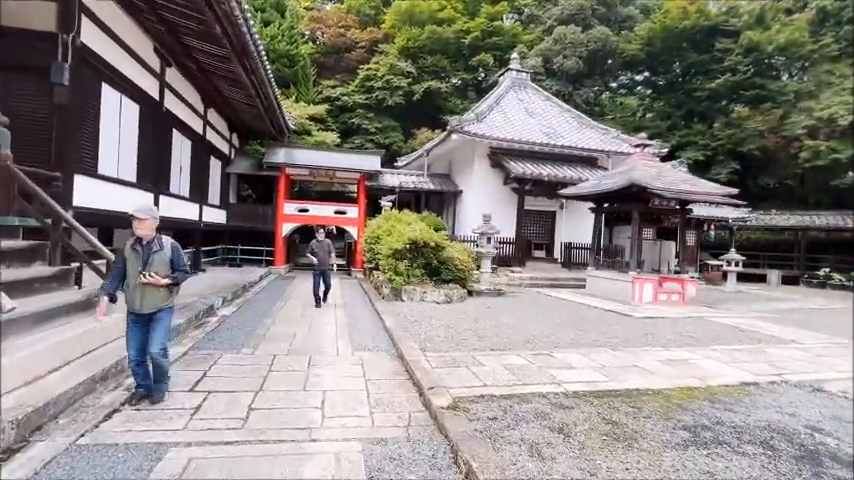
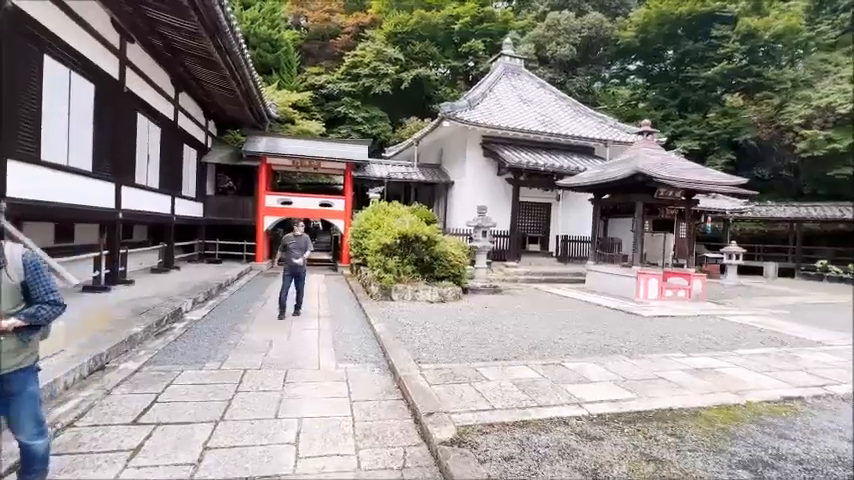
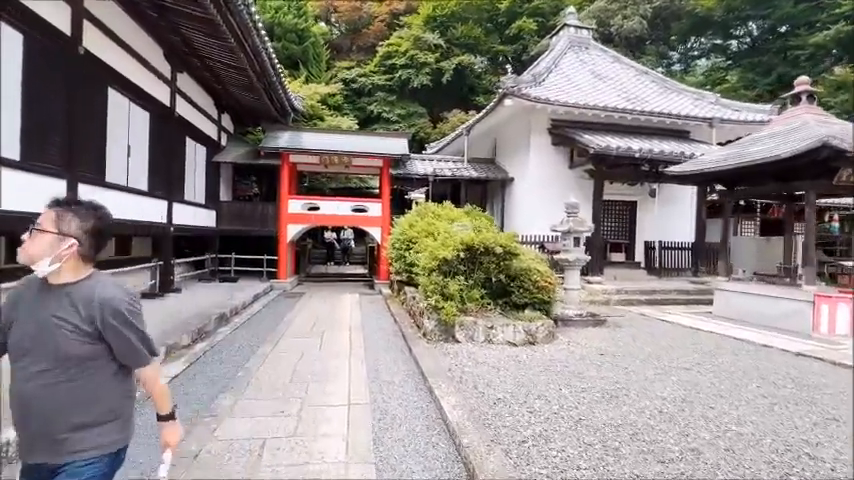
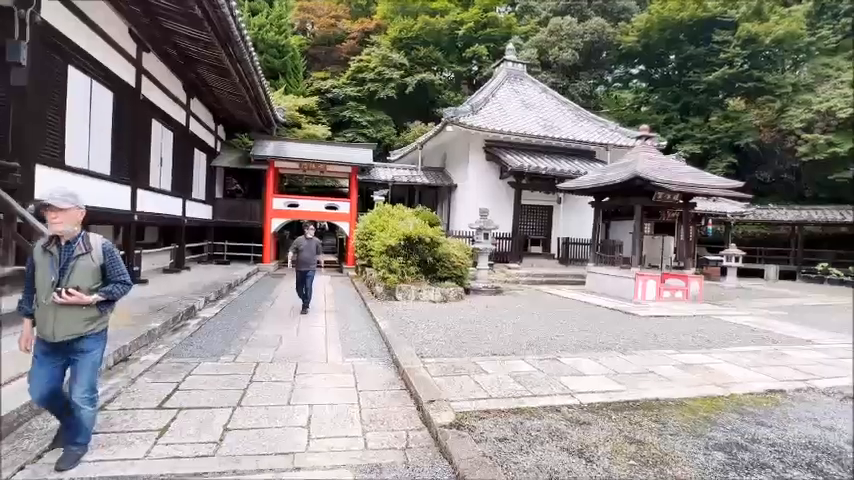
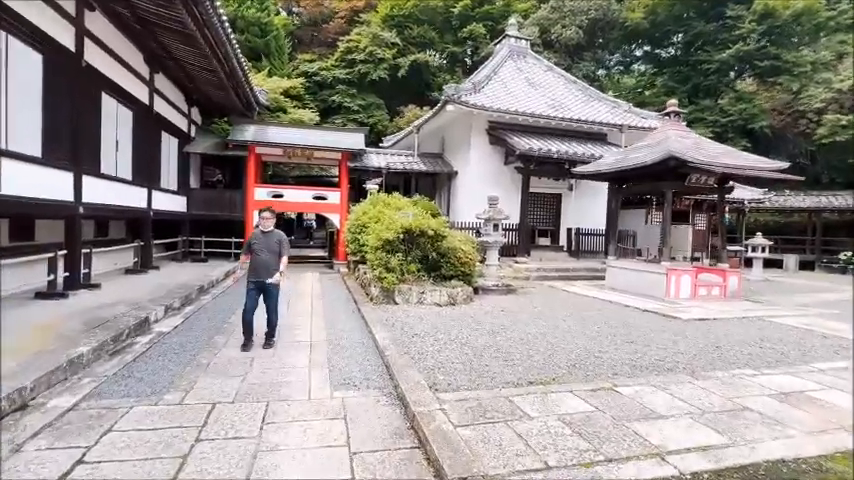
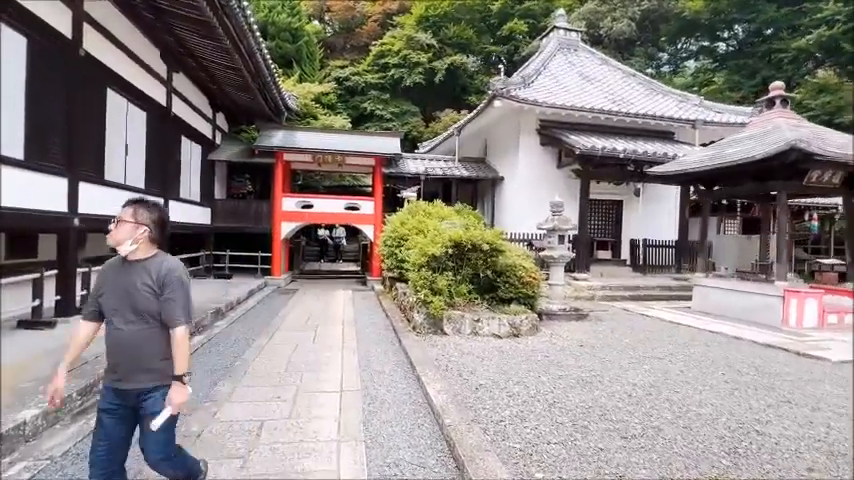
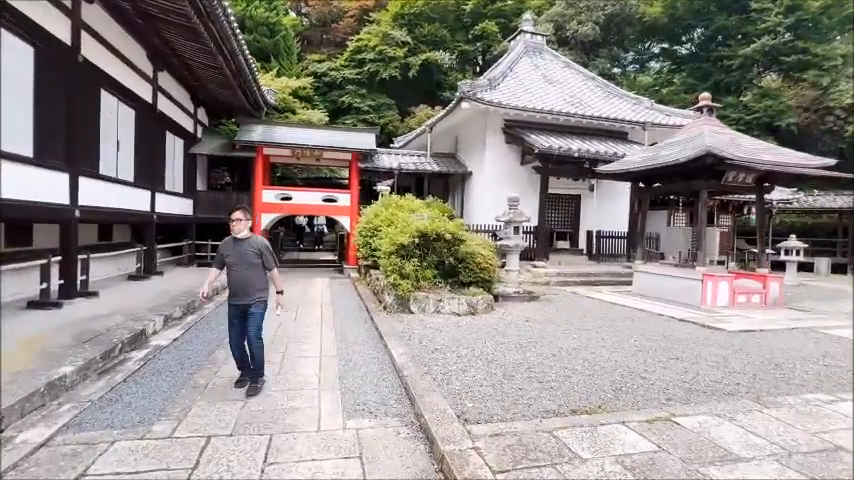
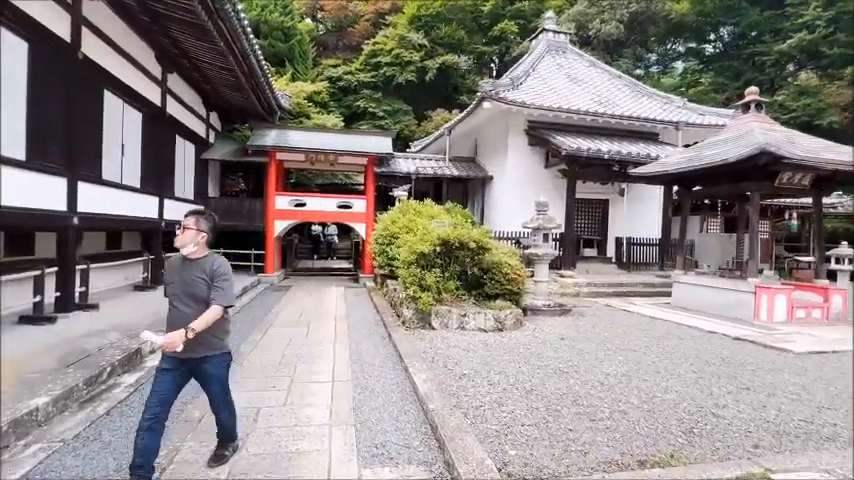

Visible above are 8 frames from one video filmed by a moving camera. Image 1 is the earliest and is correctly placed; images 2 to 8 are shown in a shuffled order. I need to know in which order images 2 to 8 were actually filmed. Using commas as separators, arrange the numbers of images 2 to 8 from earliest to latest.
4, 2, 5, 7, 8, 6, 3
